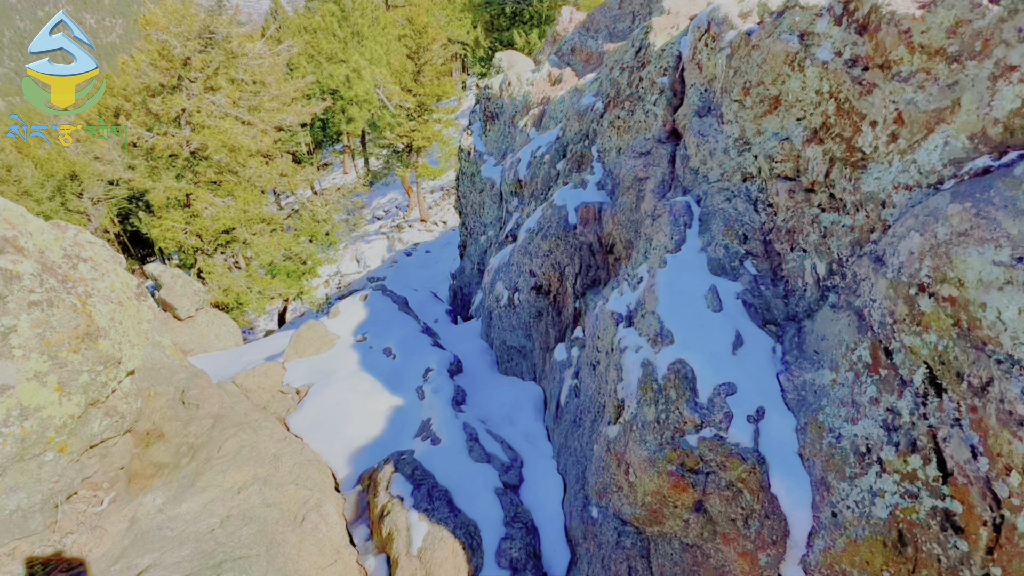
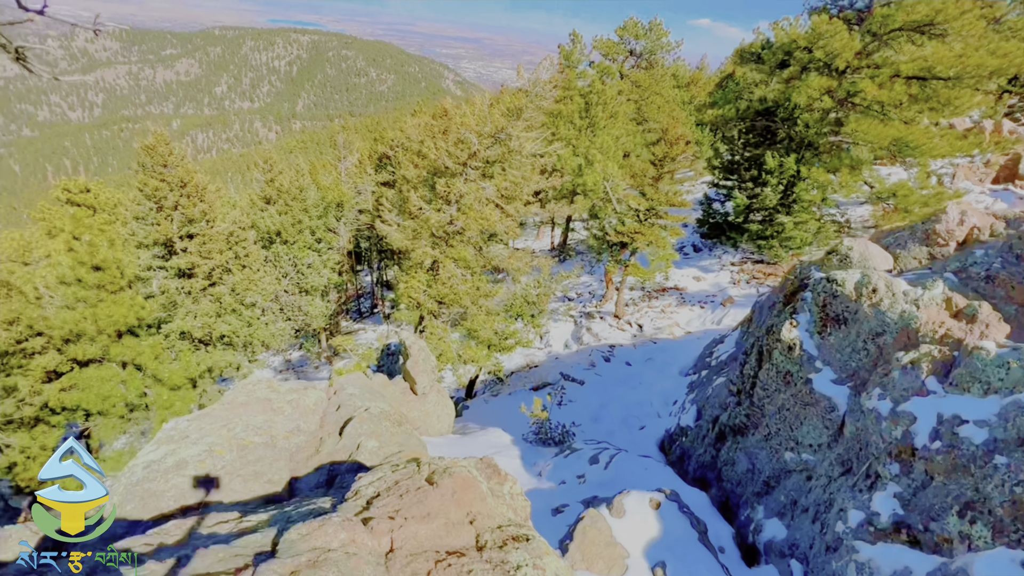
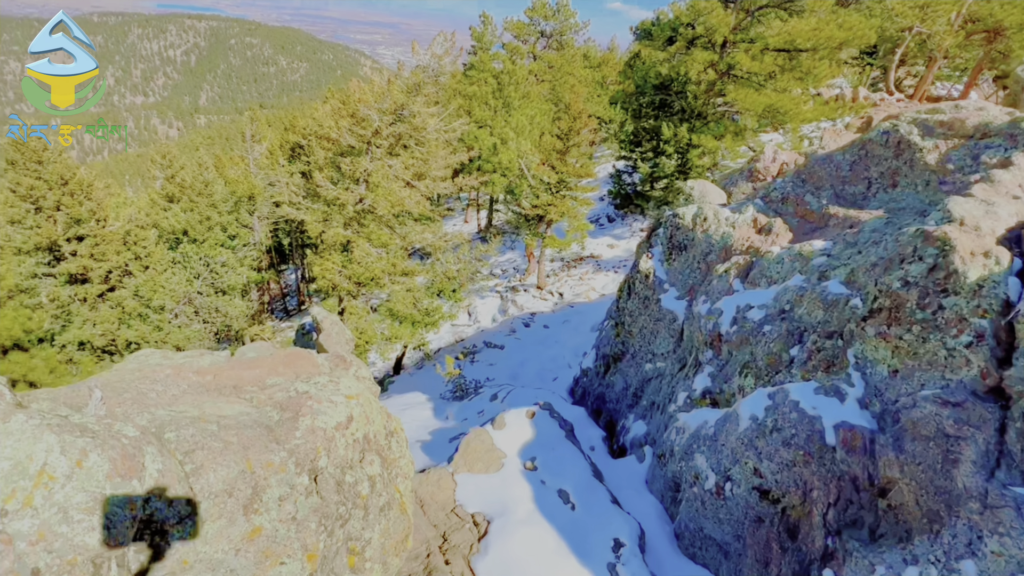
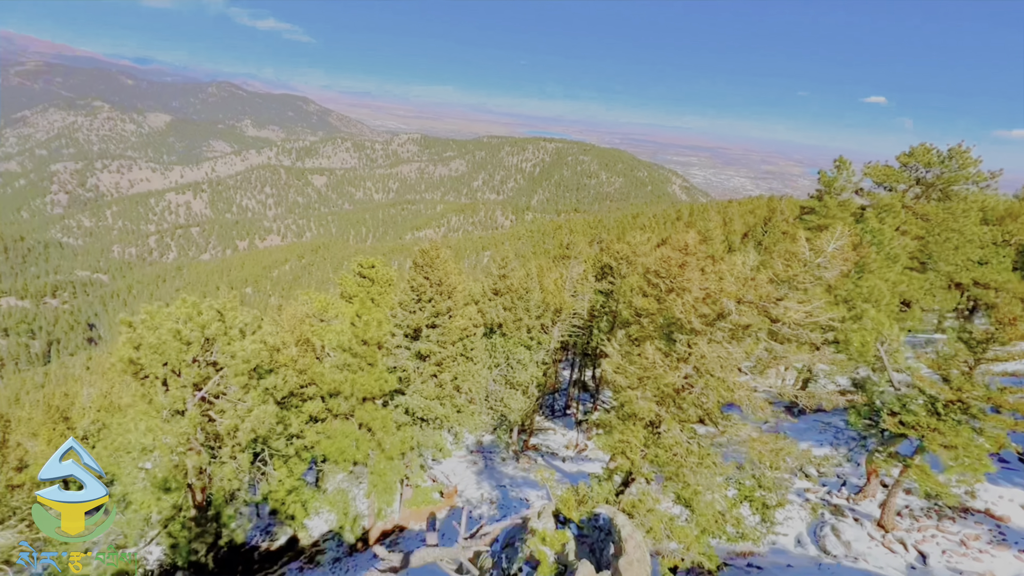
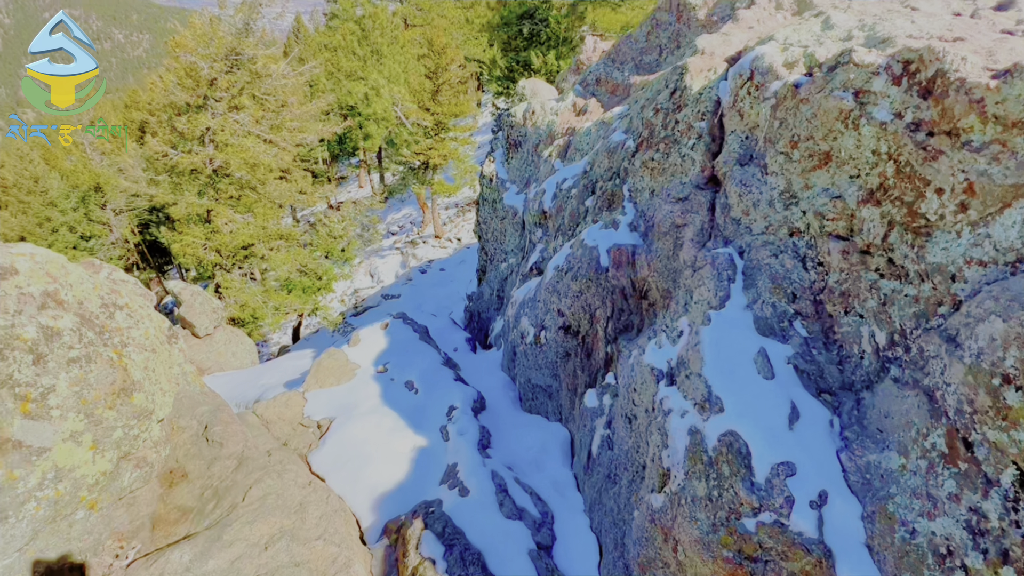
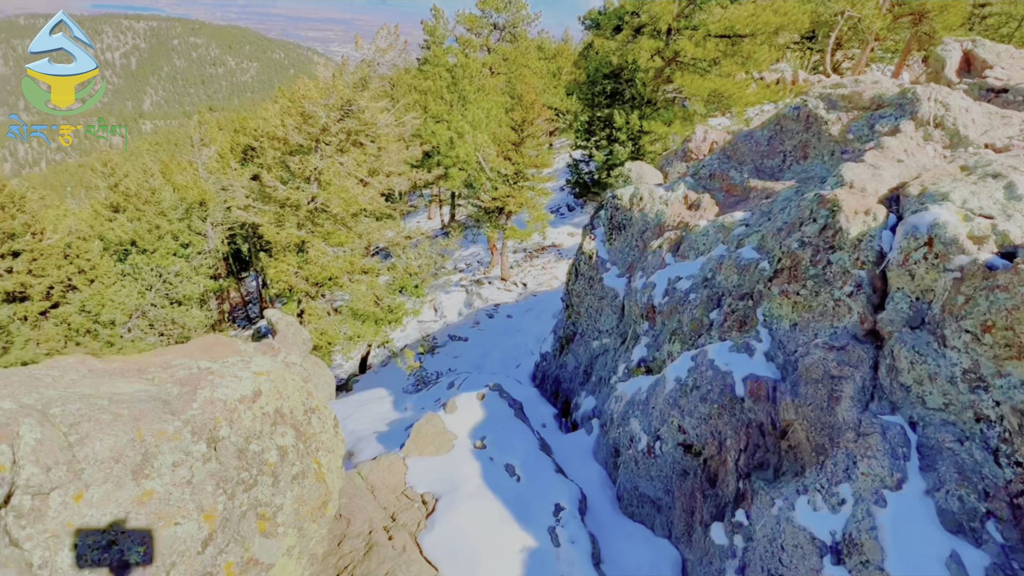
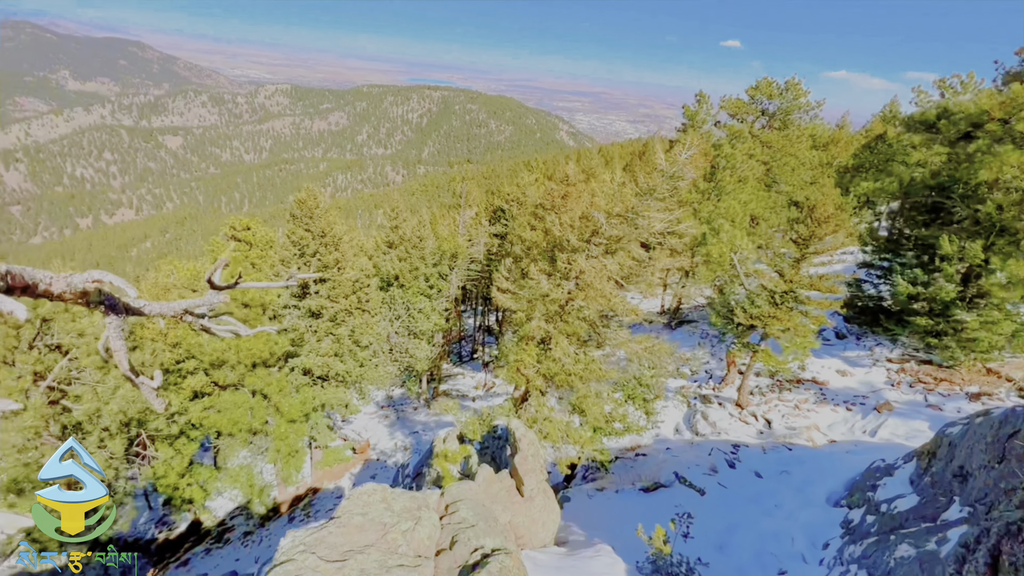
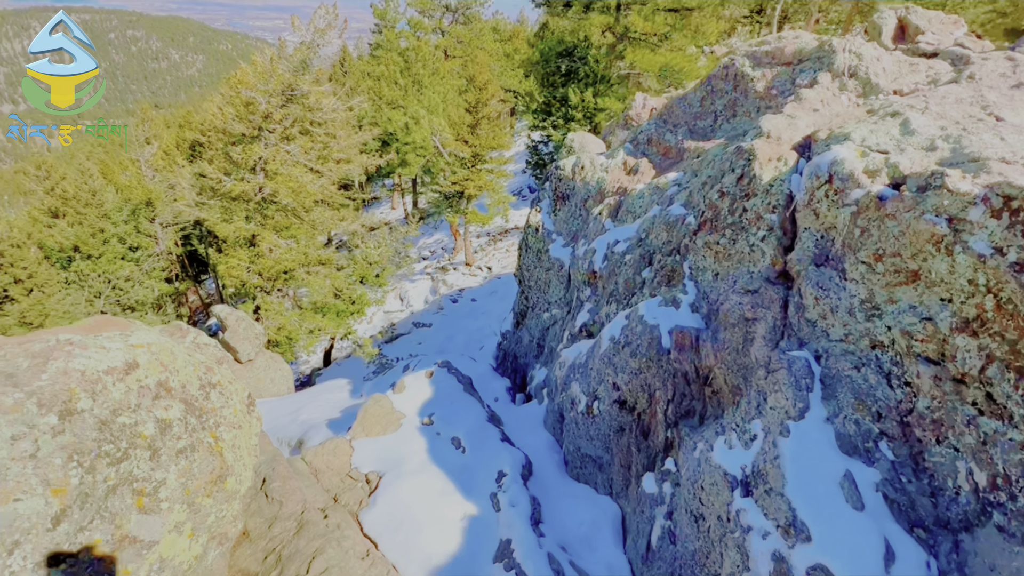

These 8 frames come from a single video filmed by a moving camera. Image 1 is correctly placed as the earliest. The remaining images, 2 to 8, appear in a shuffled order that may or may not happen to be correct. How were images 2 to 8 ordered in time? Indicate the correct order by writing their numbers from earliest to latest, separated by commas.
5, 8, 6, 3, 2, 7, 4
